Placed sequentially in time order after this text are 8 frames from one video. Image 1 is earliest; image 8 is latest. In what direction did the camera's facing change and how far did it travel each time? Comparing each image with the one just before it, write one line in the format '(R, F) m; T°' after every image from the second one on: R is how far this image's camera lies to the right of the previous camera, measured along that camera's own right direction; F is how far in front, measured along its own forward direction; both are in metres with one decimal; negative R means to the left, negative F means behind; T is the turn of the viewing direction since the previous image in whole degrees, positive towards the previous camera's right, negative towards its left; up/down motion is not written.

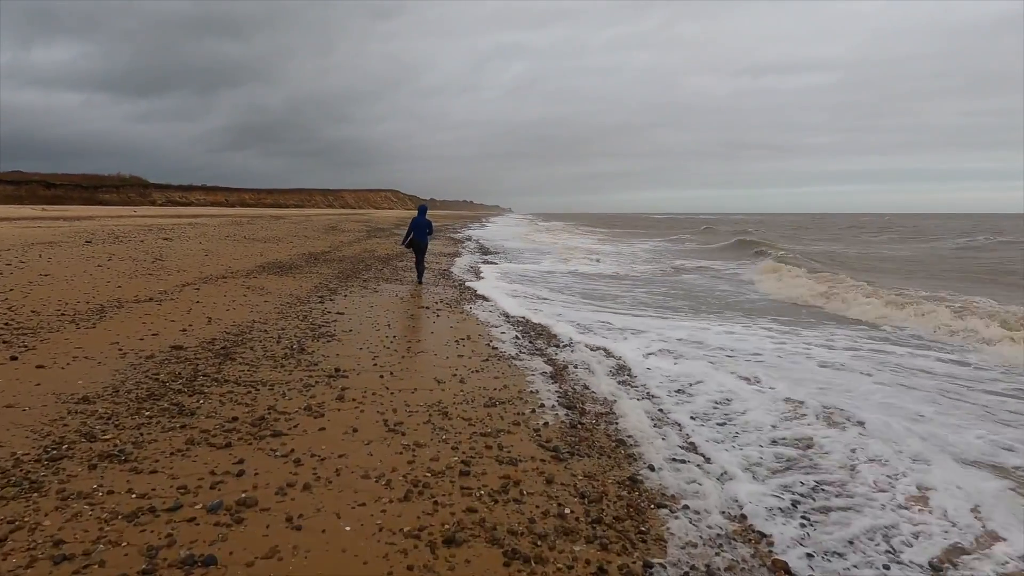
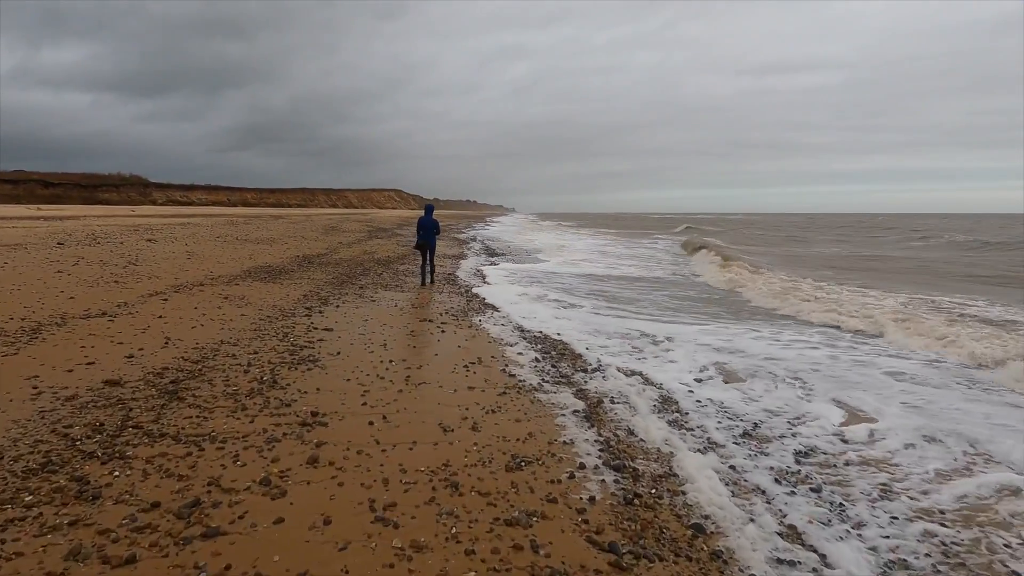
(-0.2, +1.4) m; 0°
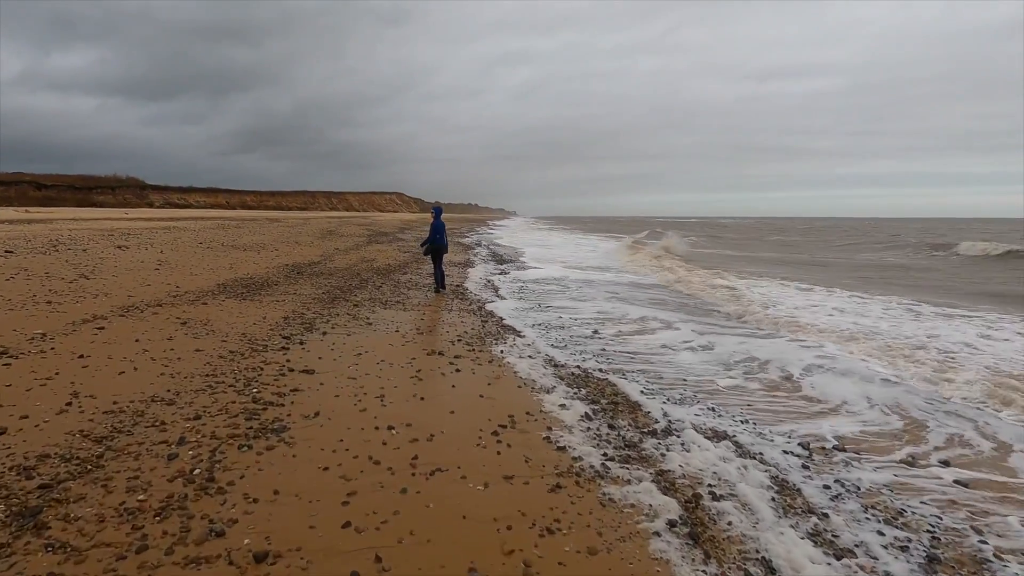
(-0.4, +1.9) m; 0°
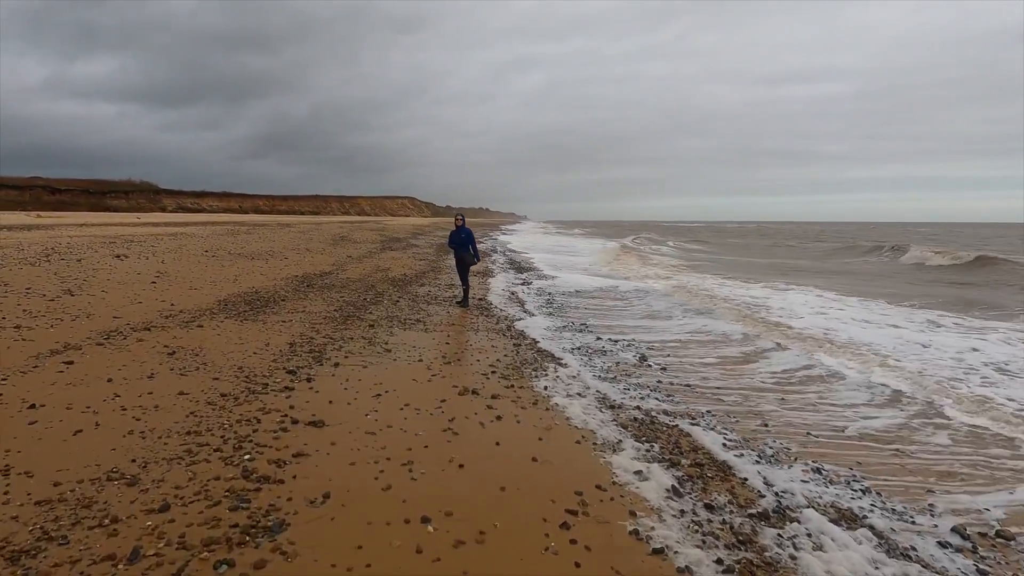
(-0.4, +1.2) m; -1°
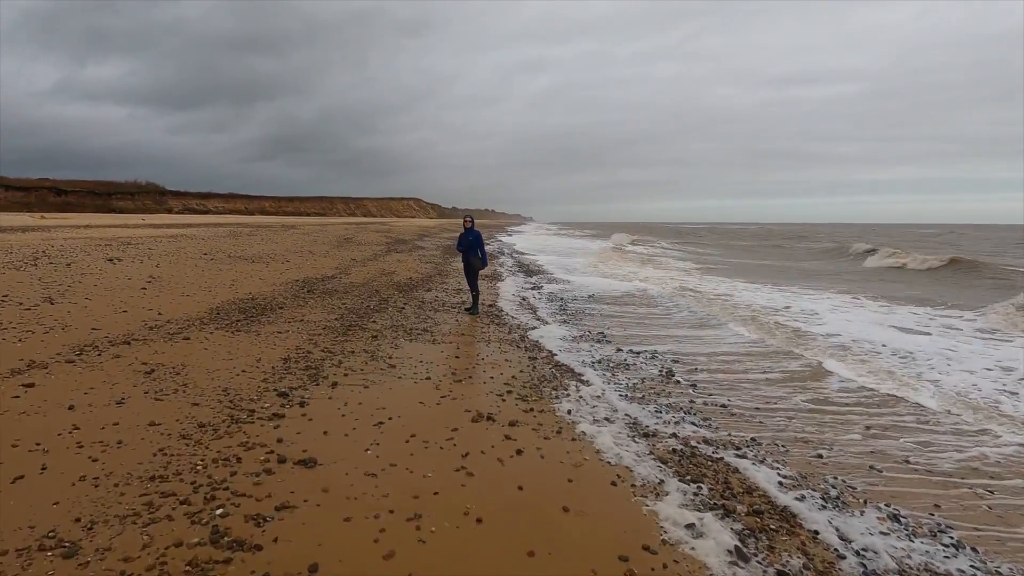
(-0.2, +0.7) m; -1°
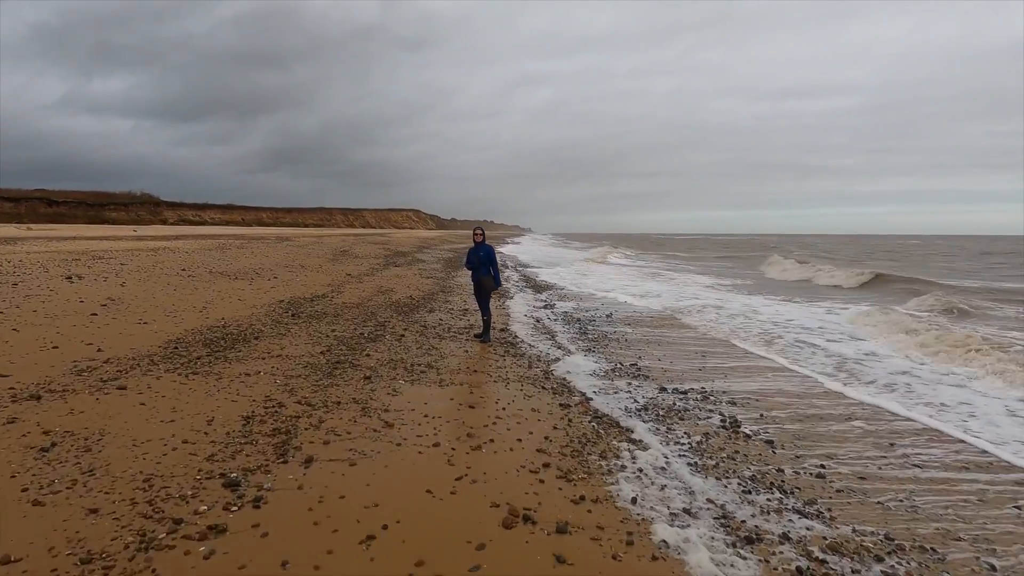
(-0.3, +1.6) m; 0°
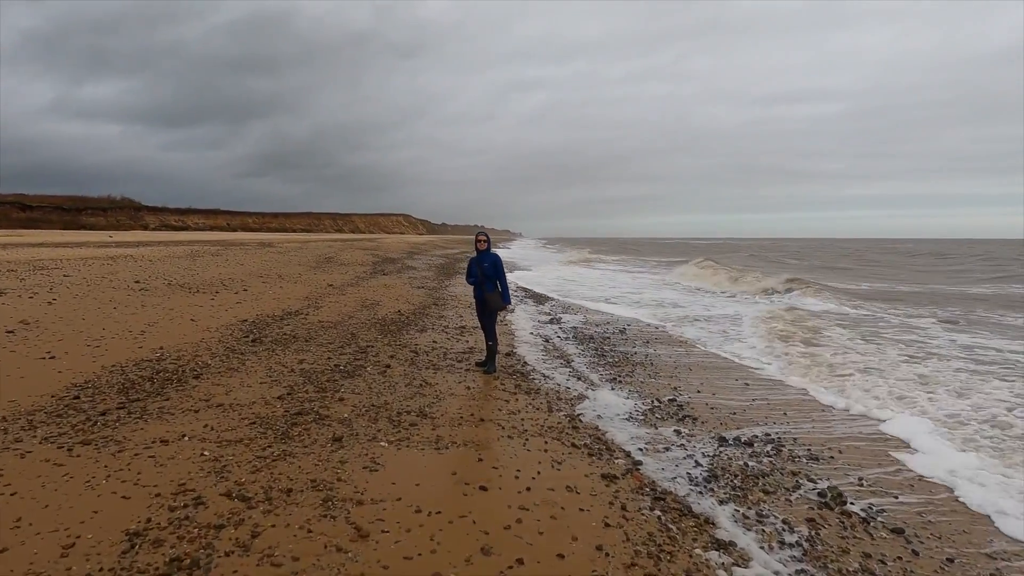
(-0.3, +1.8) m; +1°
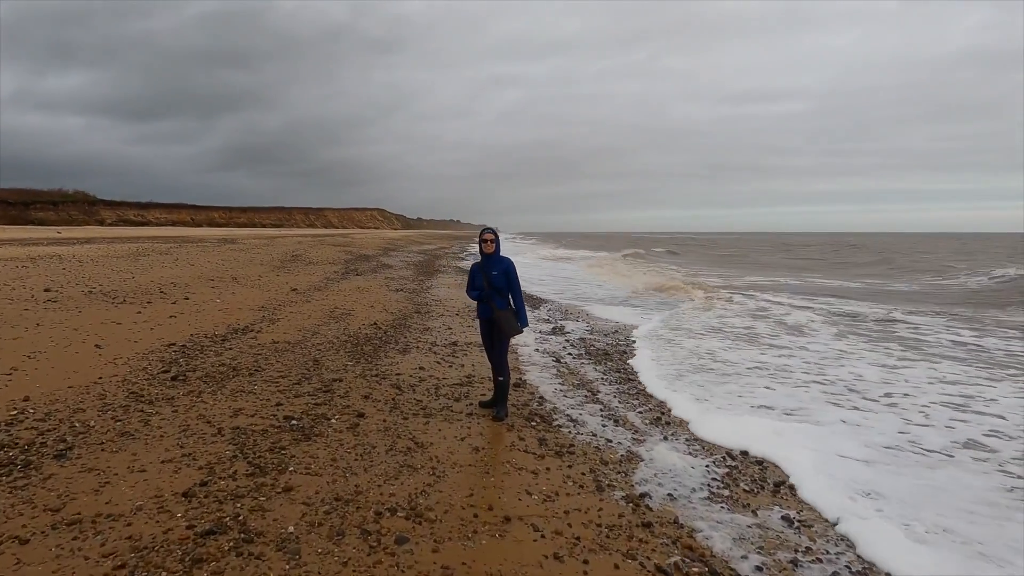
(-0.5, +2.1) m; +3°
